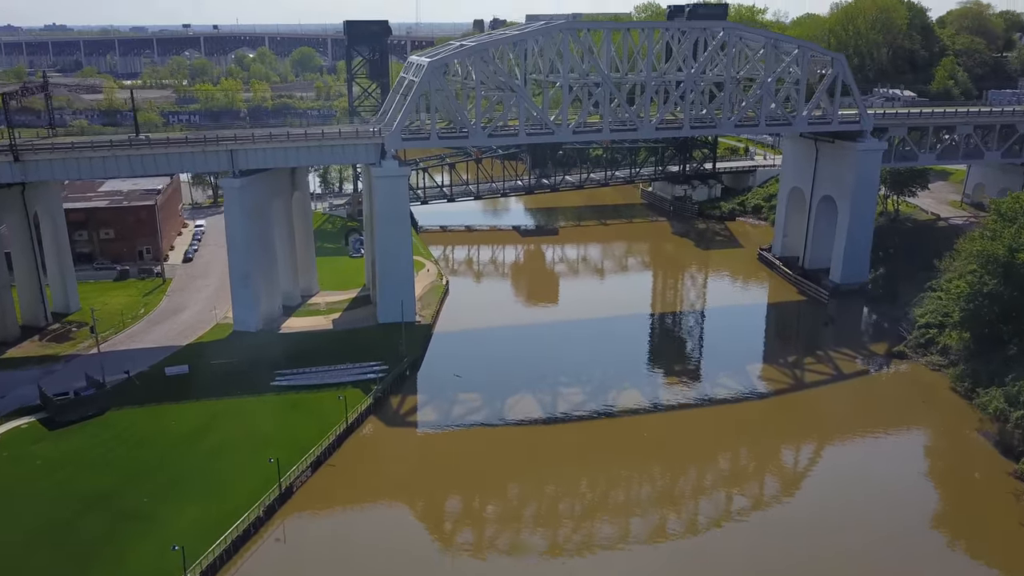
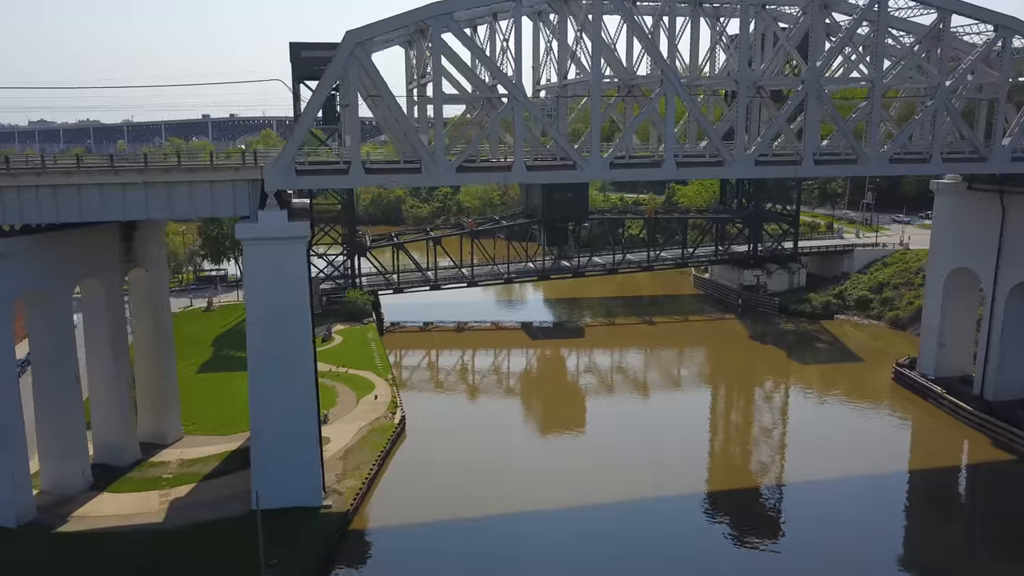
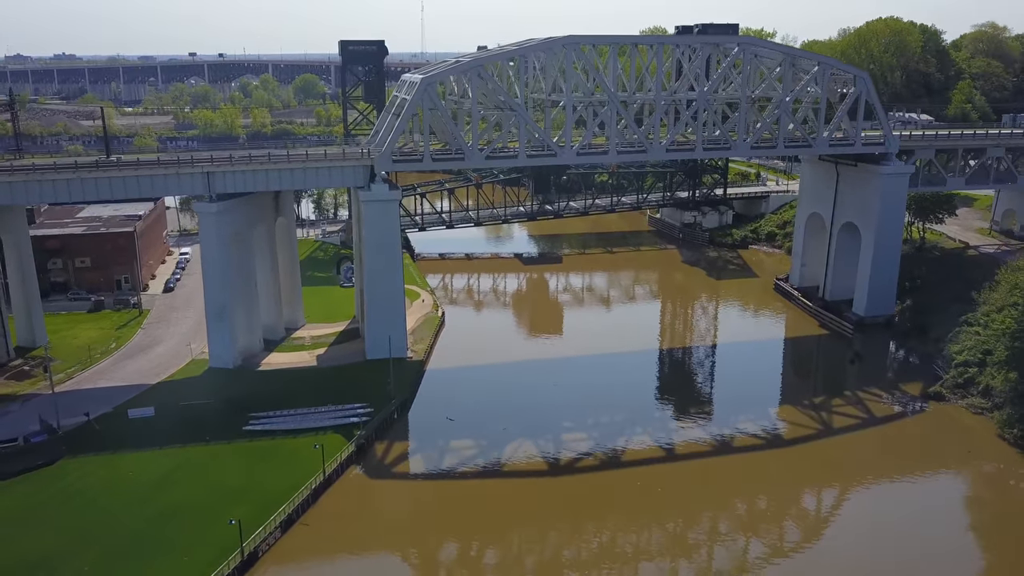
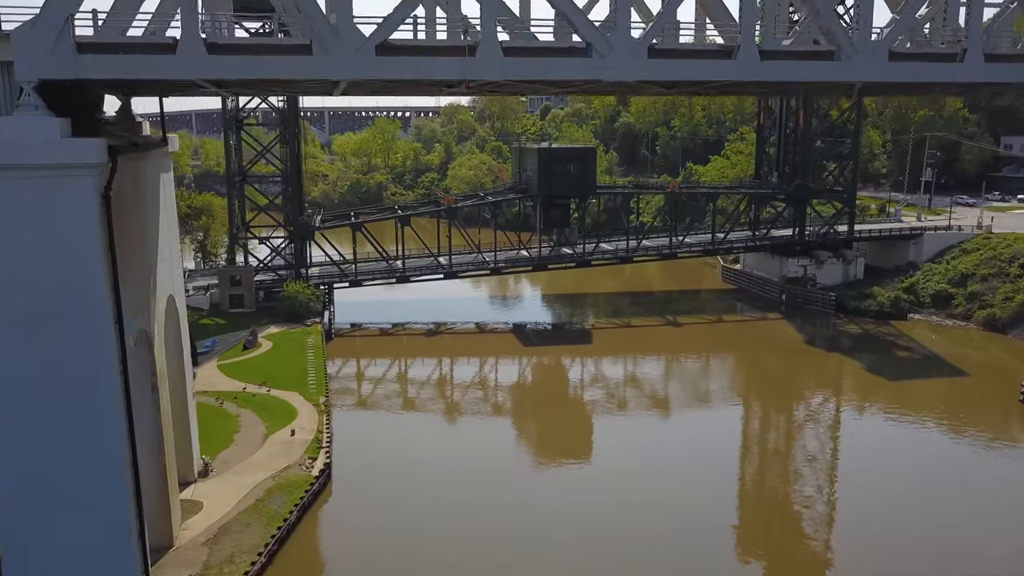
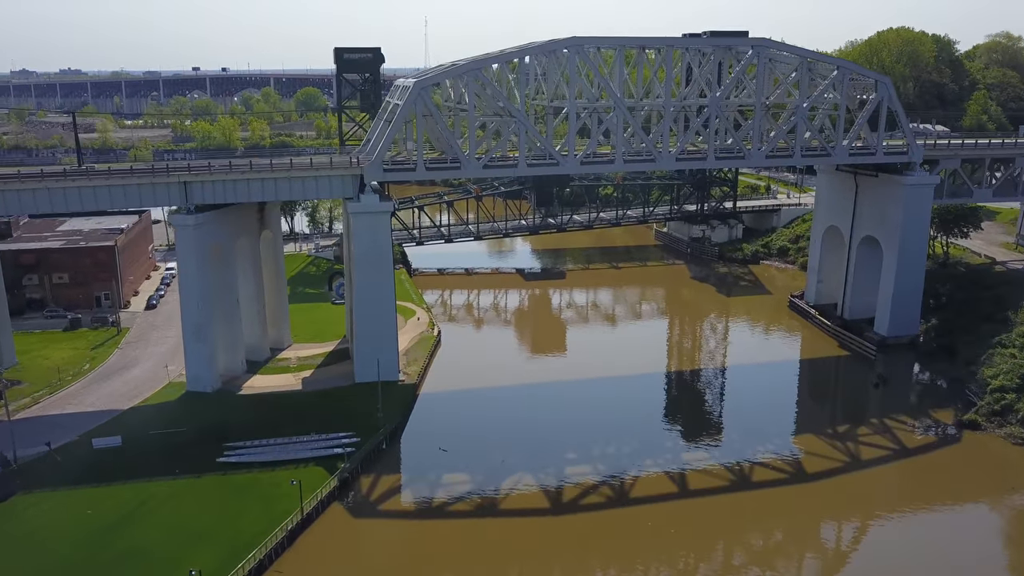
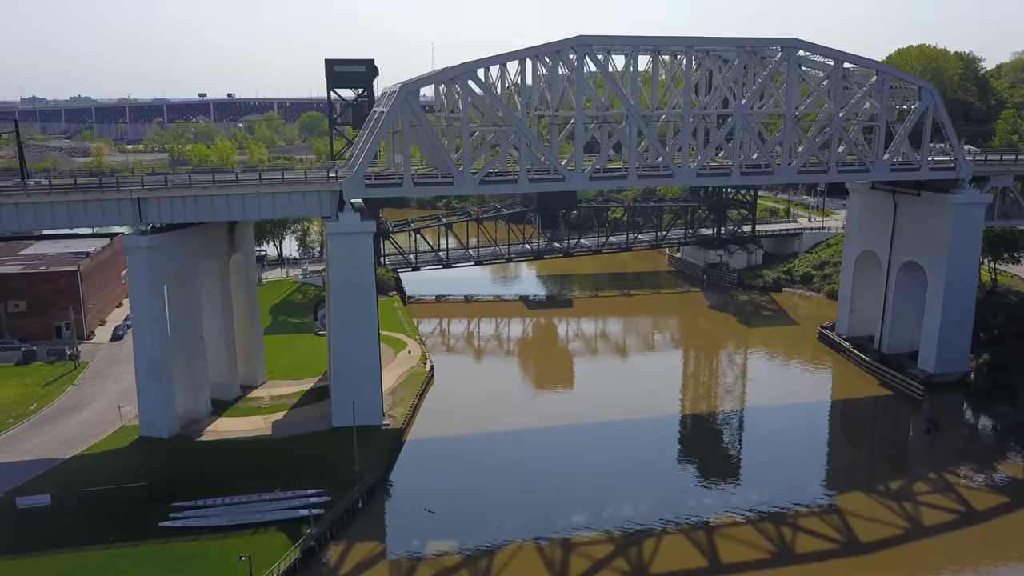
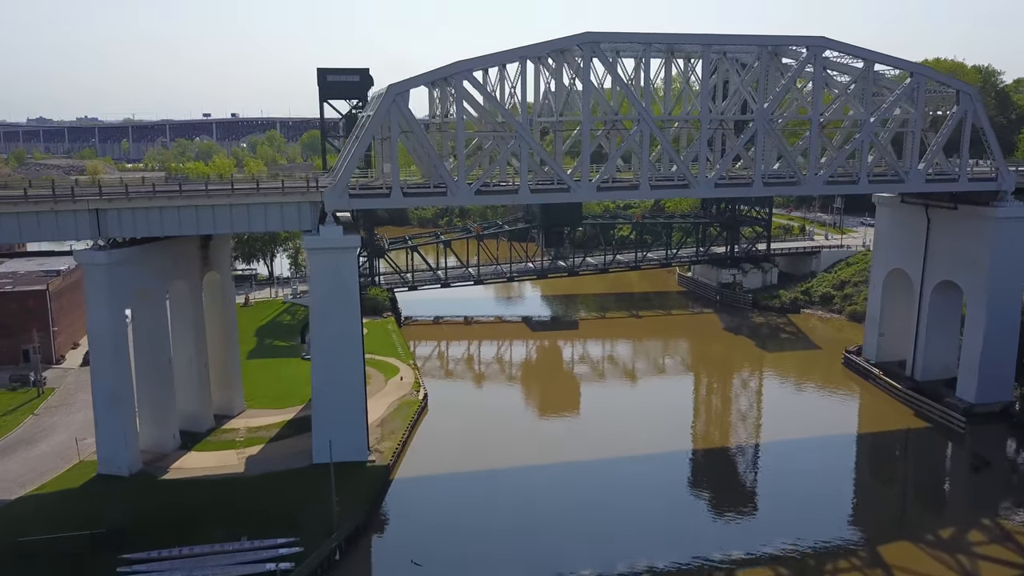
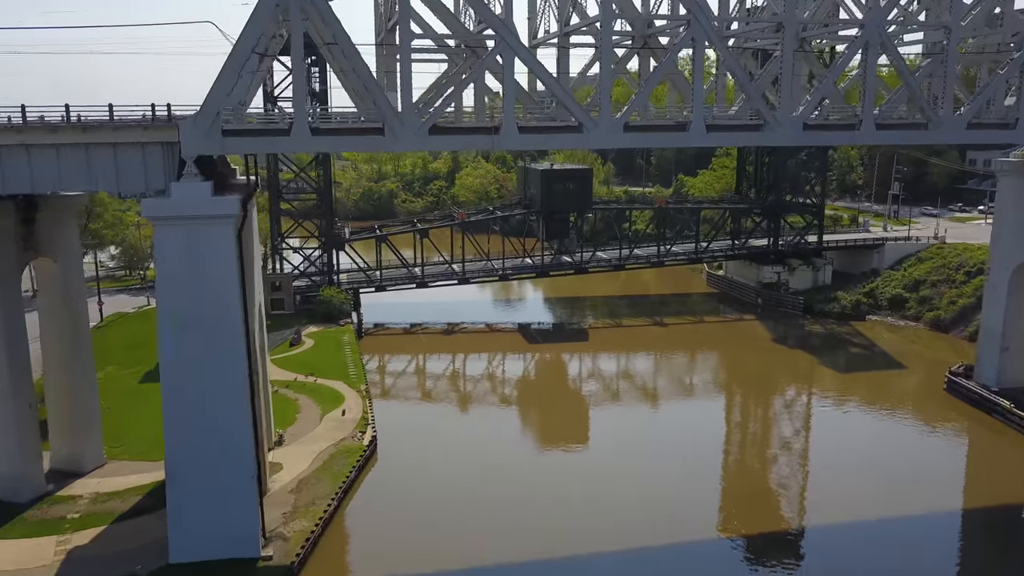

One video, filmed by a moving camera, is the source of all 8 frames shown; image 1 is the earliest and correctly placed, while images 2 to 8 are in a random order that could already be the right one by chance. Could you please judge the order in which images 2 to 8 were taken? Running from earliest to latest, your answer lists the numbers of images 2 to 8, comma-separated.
3, 5, 6, 7, 2, 8, 4
